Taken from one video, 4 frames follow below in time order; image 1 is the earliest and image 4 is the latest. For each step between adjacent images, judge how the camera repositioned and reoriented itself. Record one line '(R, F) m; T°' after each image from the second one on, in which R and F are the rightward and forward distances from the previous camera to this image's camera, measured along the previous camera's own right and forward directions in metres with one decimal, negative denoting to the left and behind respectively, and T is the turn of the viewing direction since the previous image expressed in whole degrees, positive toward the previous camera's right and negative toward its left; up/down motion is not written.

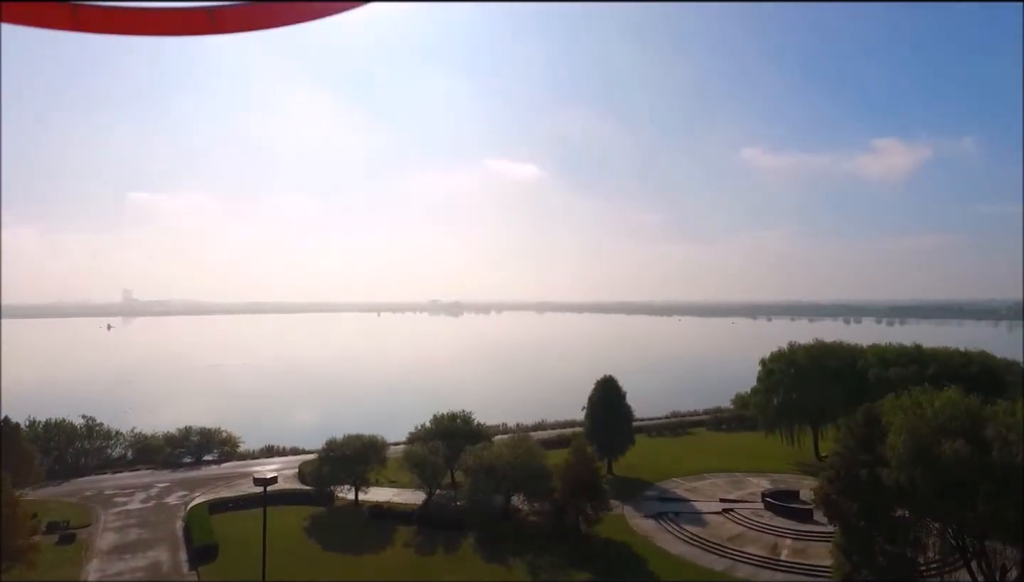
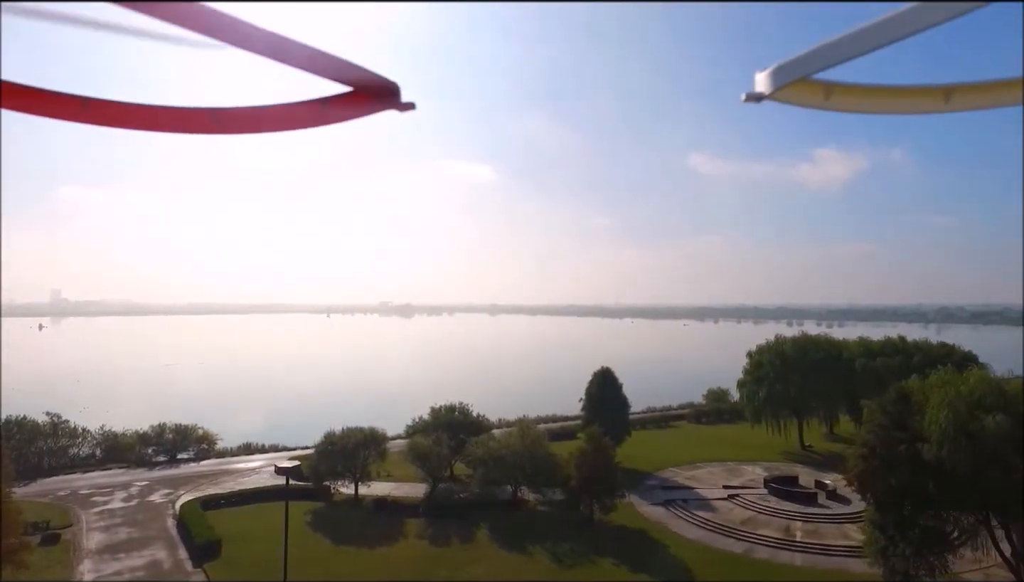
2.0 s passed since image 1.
(-2.1, +0.3) m; +5°
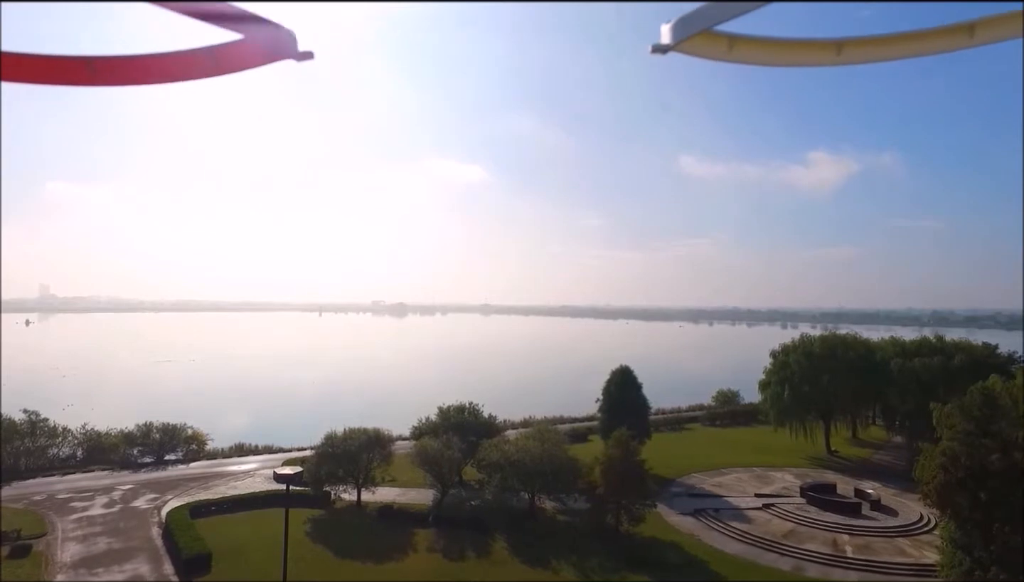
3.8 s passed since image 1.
(-0.9, +1.7) m; +1°
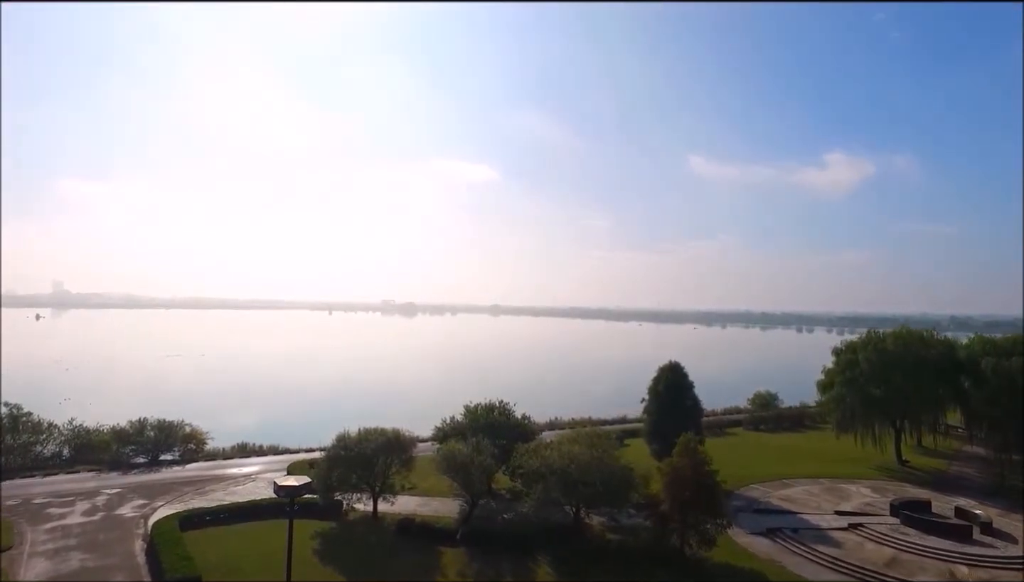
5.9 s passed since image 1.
(-1.0, +2.9) m; -1°
